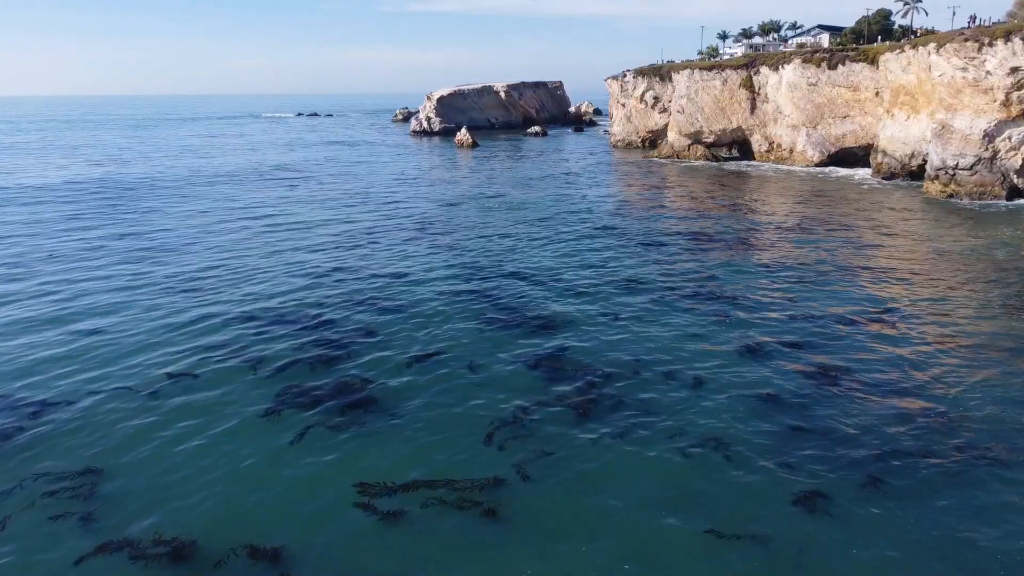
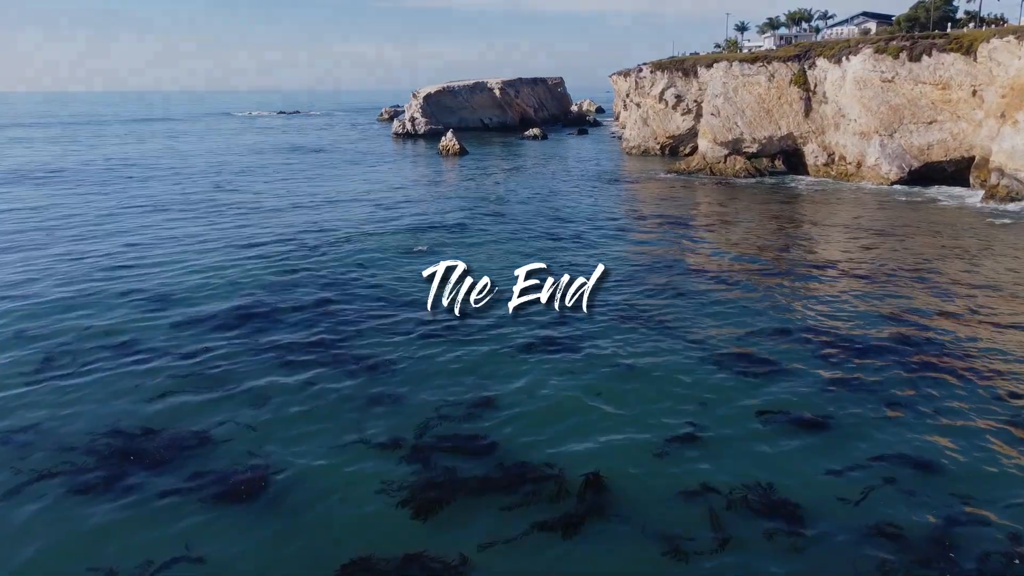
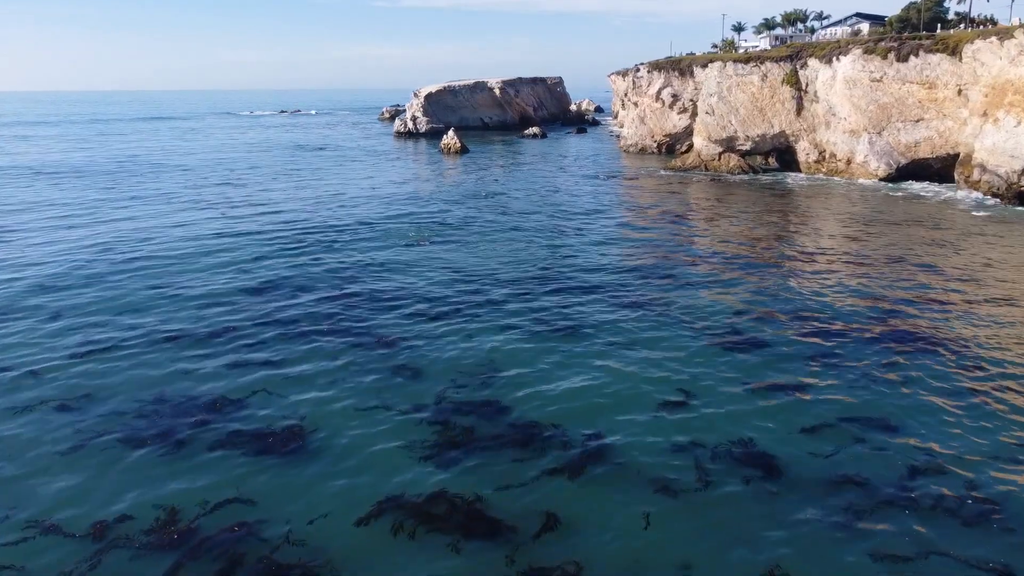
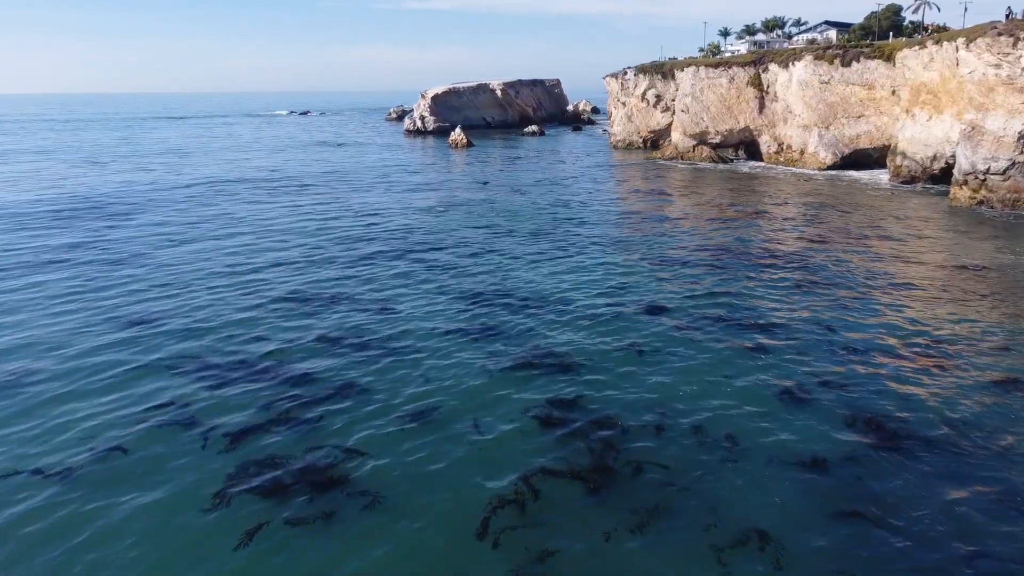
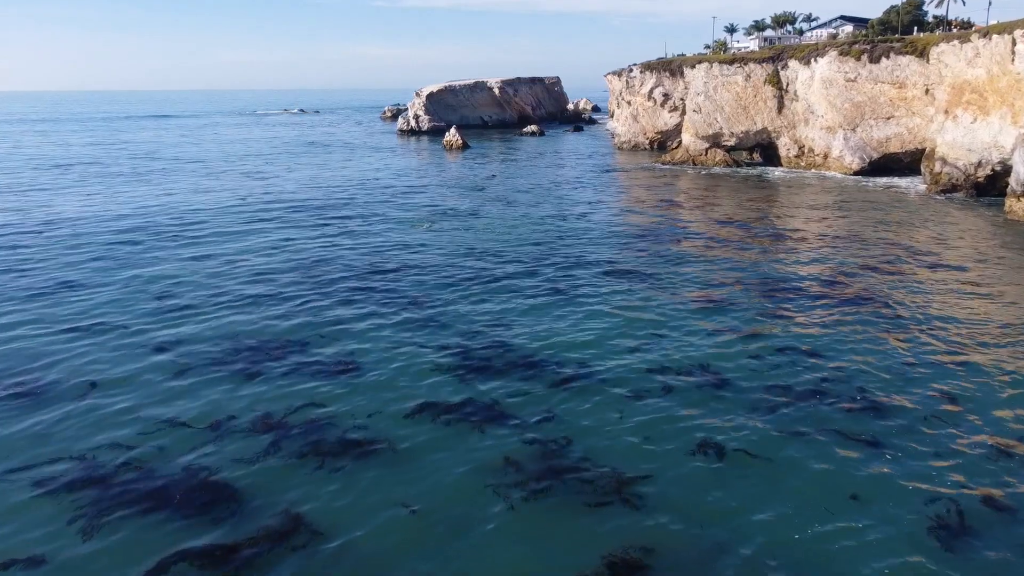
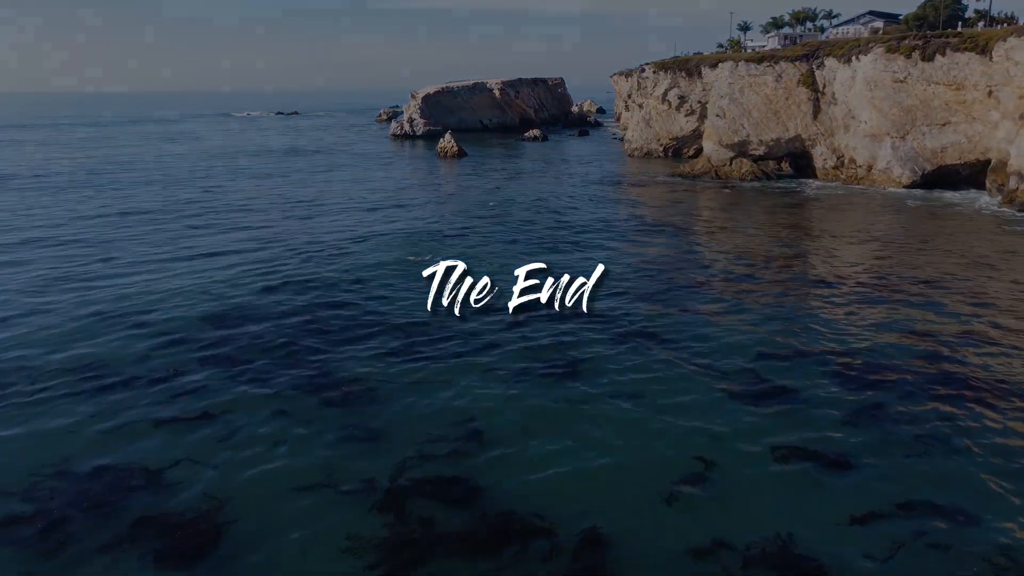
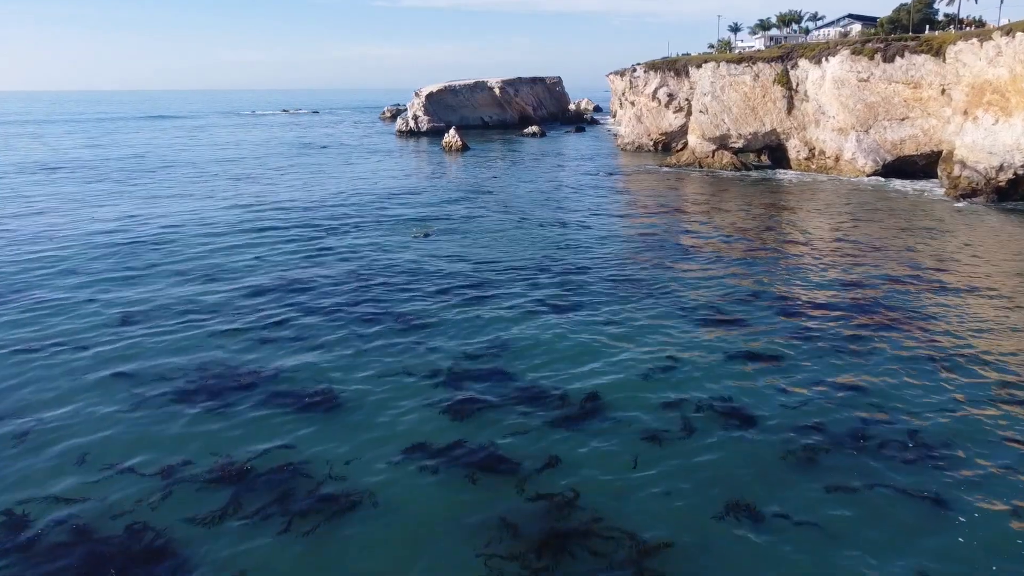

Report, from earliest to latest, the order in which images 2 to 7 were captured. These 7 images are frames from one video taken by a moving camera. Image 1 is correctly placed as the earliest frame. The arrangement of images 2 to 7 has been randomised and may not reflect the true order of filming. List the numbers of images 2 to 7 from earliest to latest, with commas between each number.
4, 5, 7, 3, 2, 6
